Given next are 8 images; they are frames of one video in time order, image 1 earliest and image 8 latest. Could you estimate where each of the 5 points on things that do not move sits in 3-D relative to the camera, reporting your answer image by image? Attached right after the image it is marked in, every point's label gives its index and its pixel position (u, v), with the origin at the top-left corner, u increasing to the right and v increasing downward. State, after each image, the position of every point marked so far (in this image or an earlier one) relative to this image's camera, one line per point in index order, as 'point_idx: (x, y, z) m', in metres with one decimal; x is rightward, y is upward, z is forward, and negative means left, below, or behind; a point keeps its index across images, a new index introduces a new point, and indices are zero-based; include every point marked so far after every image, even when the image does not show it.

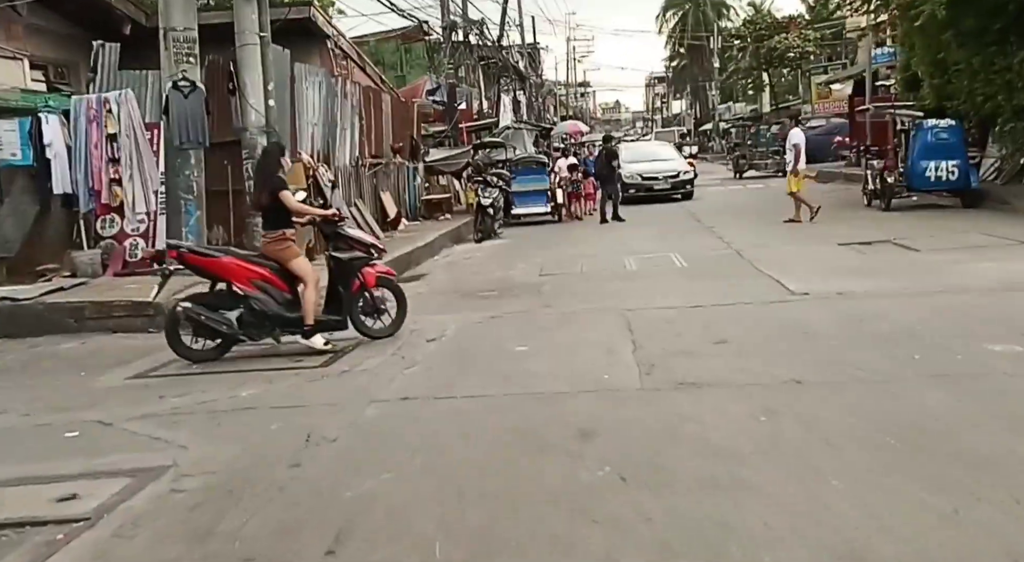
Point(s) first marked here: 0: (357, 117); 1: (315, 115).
0: (-2.7, +2.8, +16.4) m
1: (-2.9, +2.5, +13.9) m
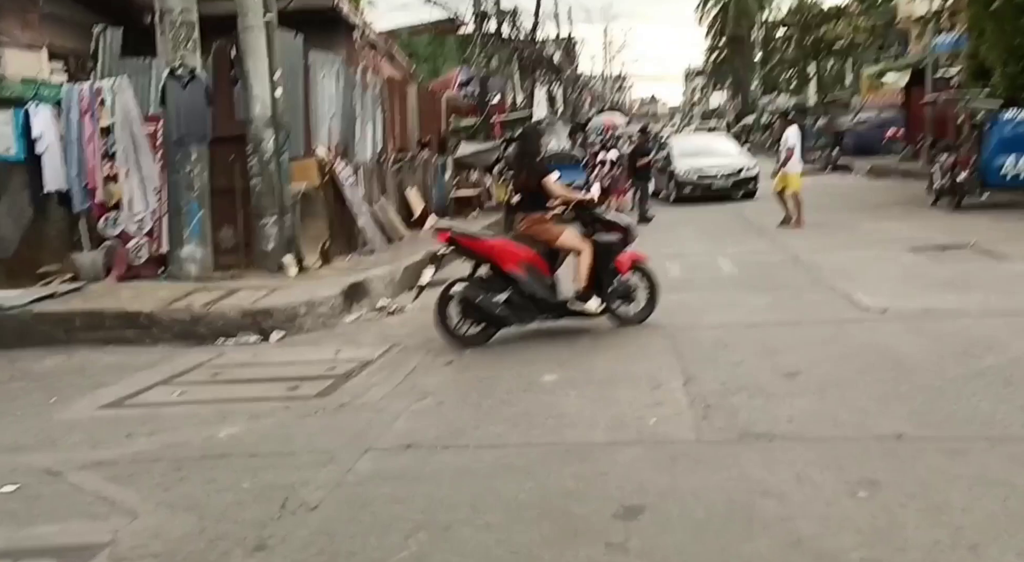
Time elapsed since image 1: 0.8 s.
0: (-2.2, +2.8, +15.5) m
1: (-2.5, +2.4, +13.0) m
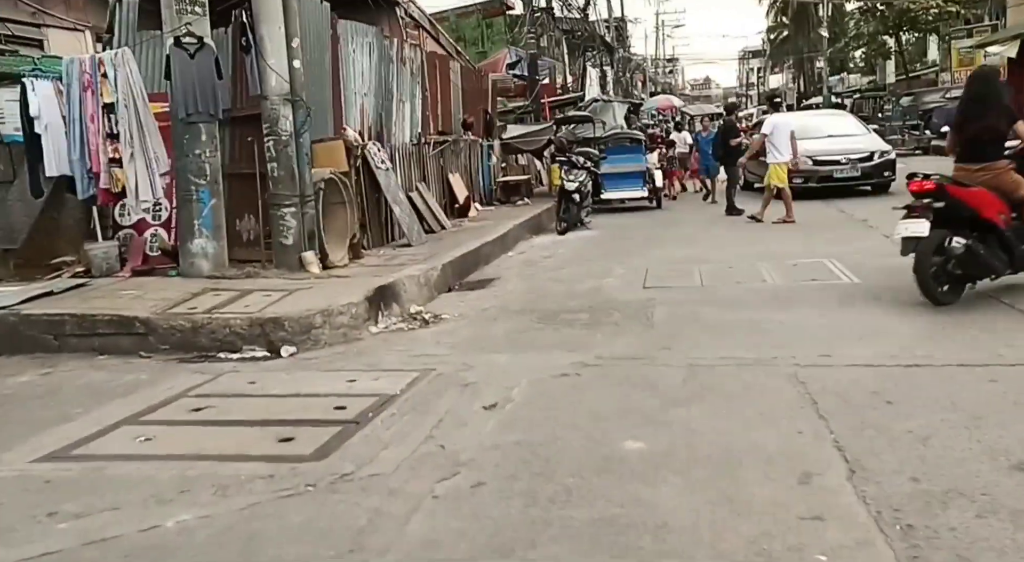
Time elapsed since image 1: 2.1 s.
0: (-1.4, +2.9, +13.9) m
1: (-1.8, +2.4, +11.5) m
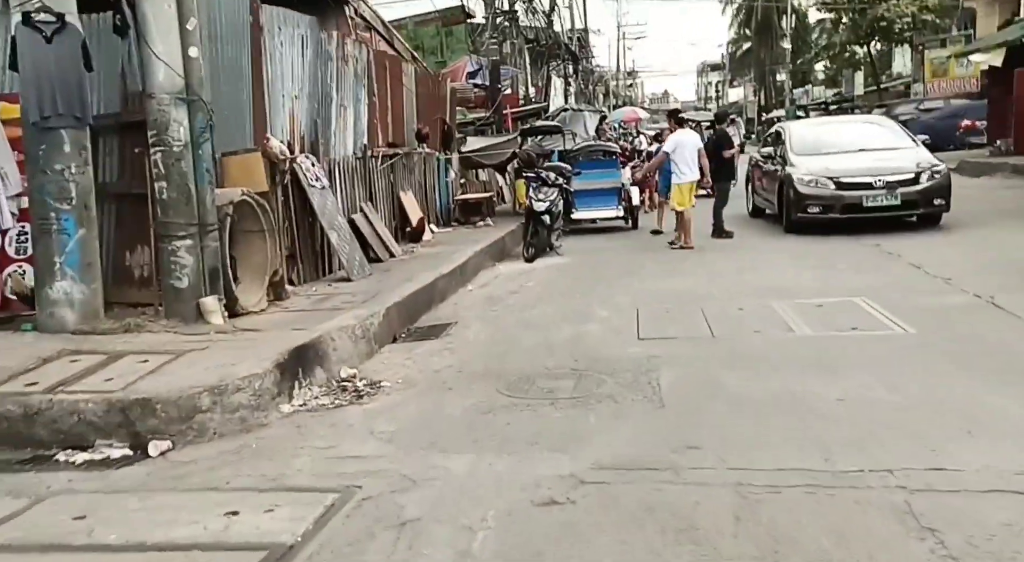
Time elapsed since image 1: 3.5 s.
0: (-1.9, +2.4, +12.1) m
1: (-2.2, +2.0, +9.6) m
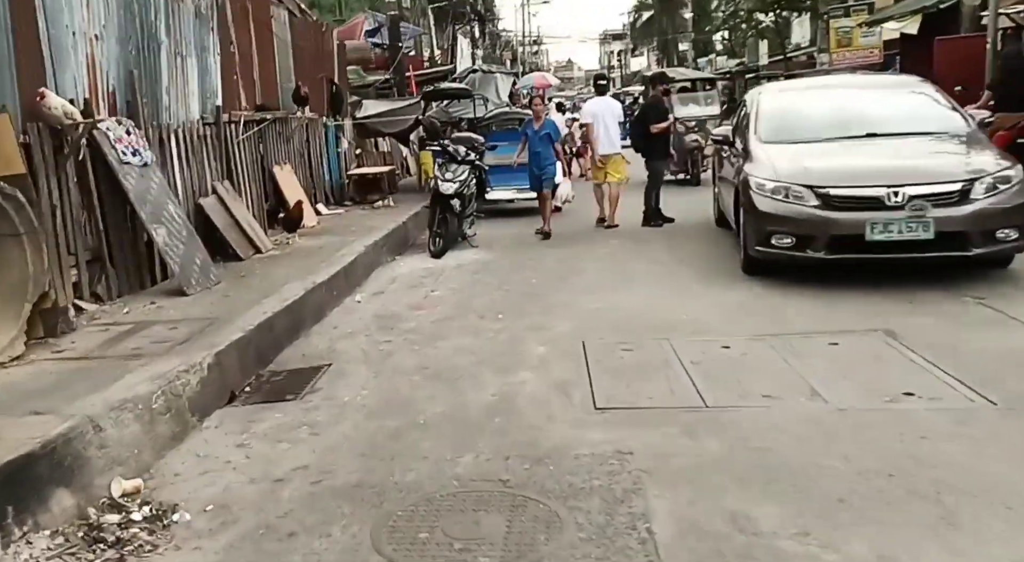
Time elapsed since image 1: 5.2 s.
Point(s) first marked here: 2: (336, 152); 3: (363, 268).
0: (-2.9, +2.4, +9.2) m
1: (-3.0, +1.9, +6.8) m
2: (-2.5, +1.9, +13.6) m
3: (-1.4, +0.1, +9.1) m
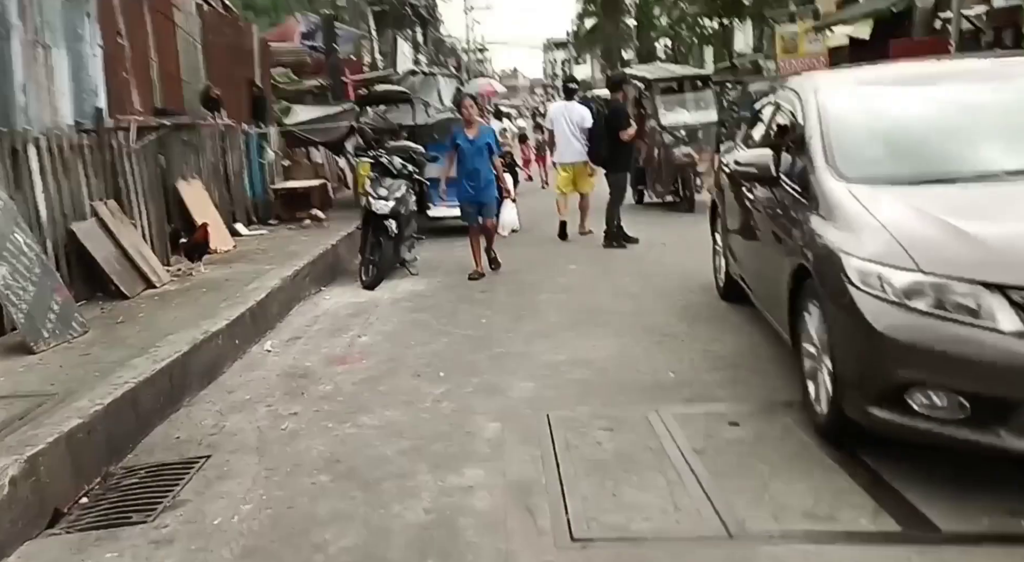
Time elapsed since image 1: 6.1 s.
0: (-3.3, +2.1, +7.7) m
1: (-3.3, +1.6, +5.2) m
2: (-3.2, +1.5, +12.1) m
3: (-1.9, -0.2, +7.6) m
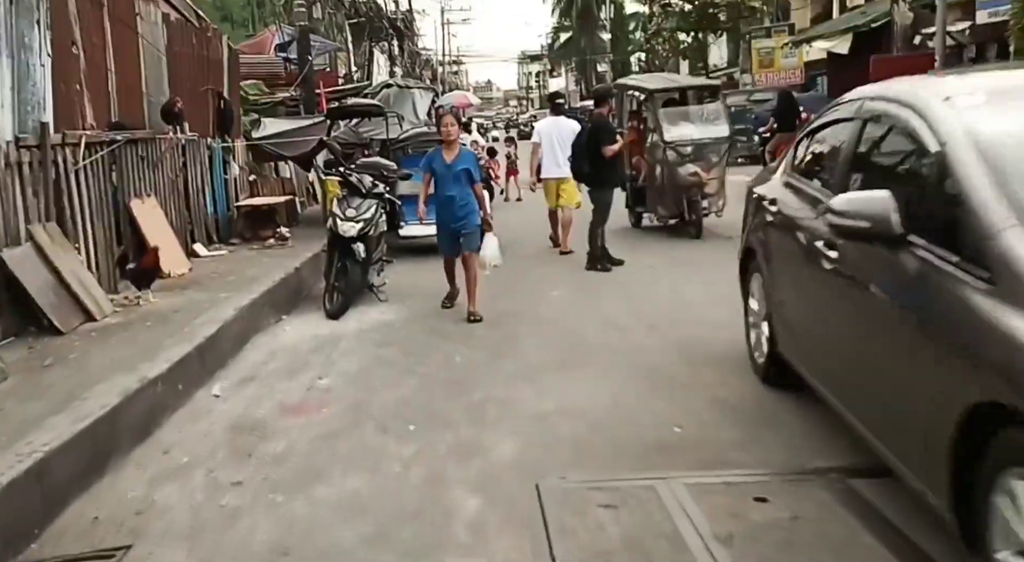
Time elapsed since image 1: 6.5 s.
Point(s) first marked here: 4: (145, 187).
0: (-3.5, +1.8, +6.9) m
1: (-3.4, +1.4, +4.4) m
2: (-3.5, +1.2, +11.3) m
3: (-2.0, -0.4, +6.8) m
4: (-3.5, +0.9, +8.8) m
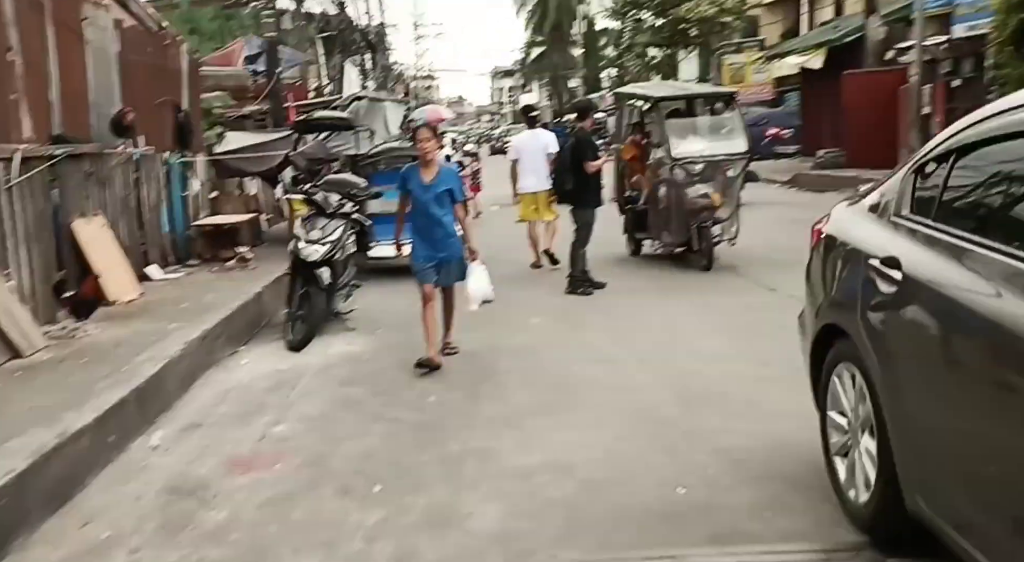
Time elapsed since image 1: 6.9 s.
0: (-3.6, +1.6, +6.2) m
1: (-3.4, +1.2, +3.7) m
2: (-3.7, +0.9, +10.6) m
3: (-2.2, -0.6, +6.1) m
4: (-3.7, +0.6, +8.1) m
